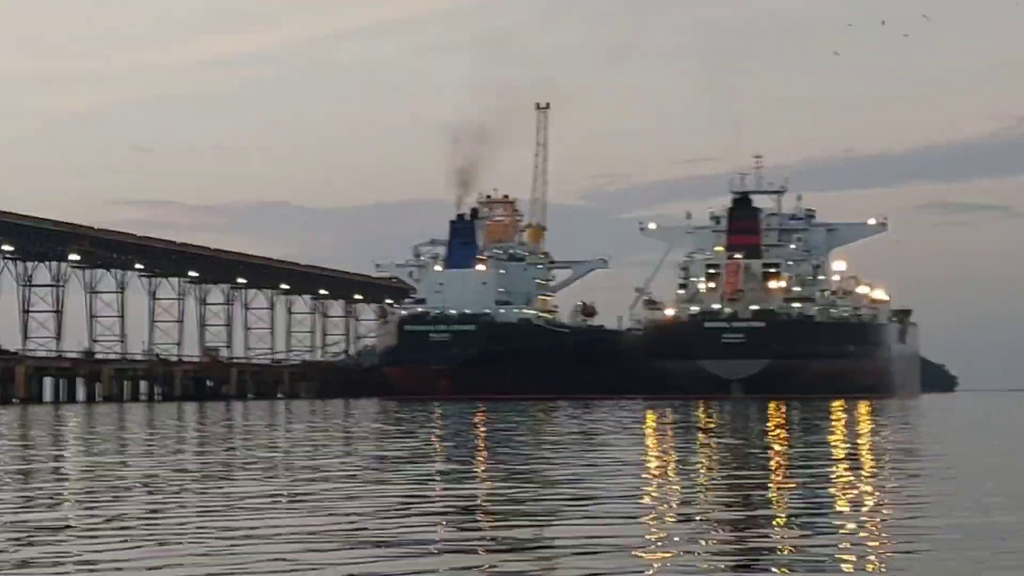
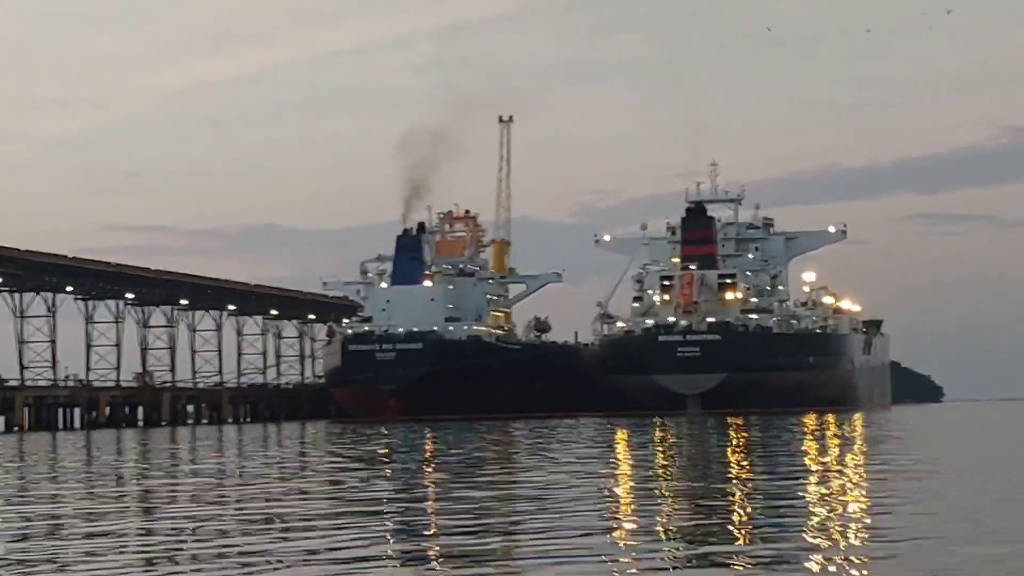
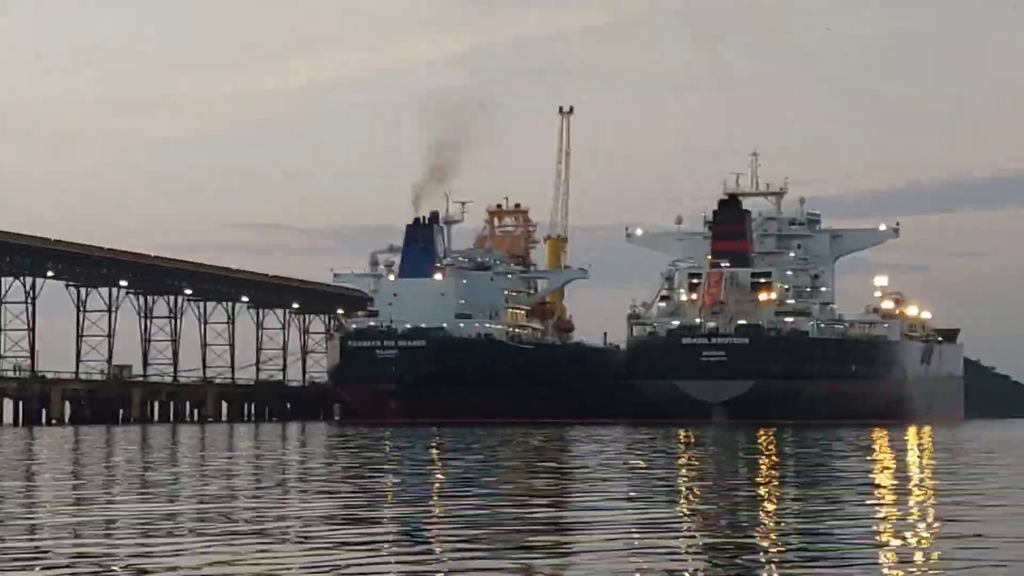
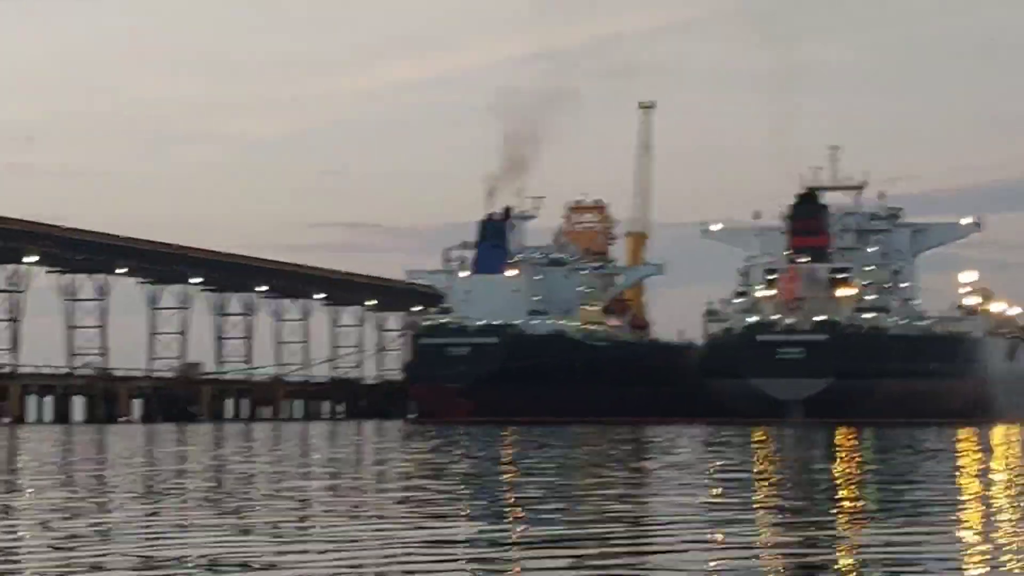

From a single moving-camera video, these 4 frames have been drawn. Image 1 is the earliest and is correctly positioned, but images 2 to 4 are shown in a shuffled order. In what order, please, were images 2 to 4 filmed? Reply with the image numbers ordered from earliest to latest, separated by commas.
2, 3, 4
